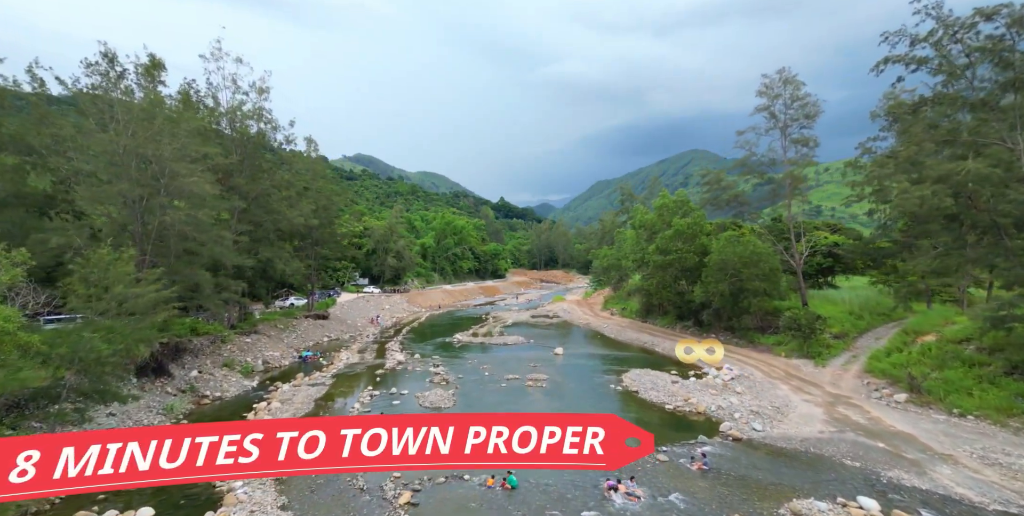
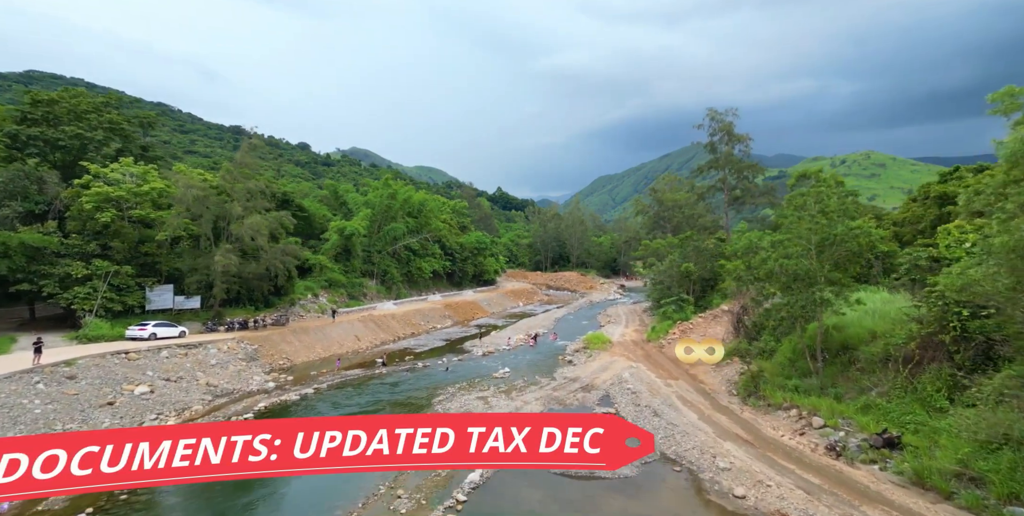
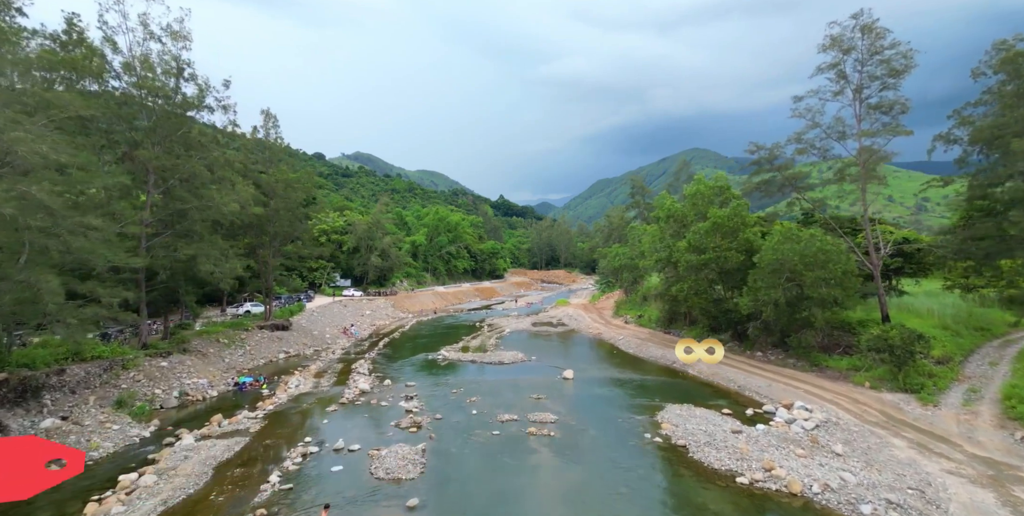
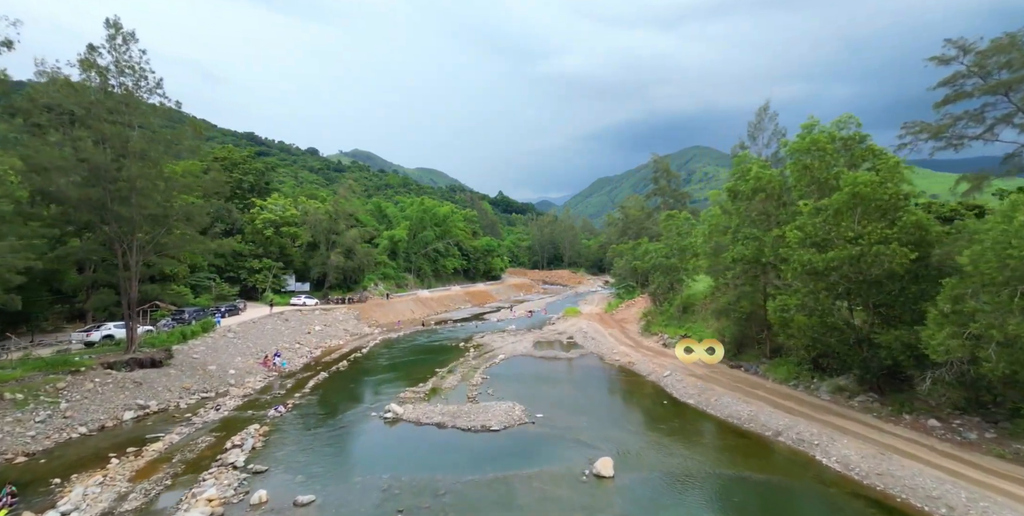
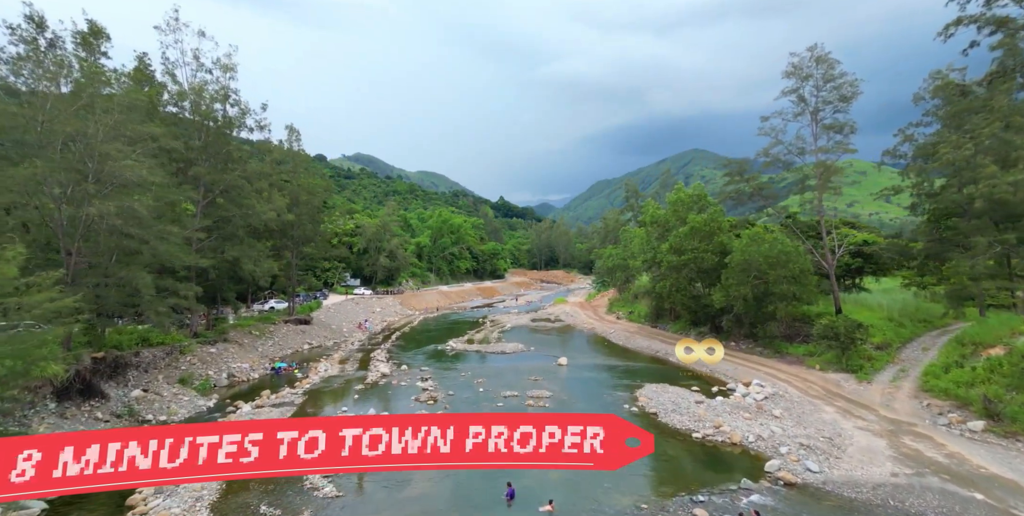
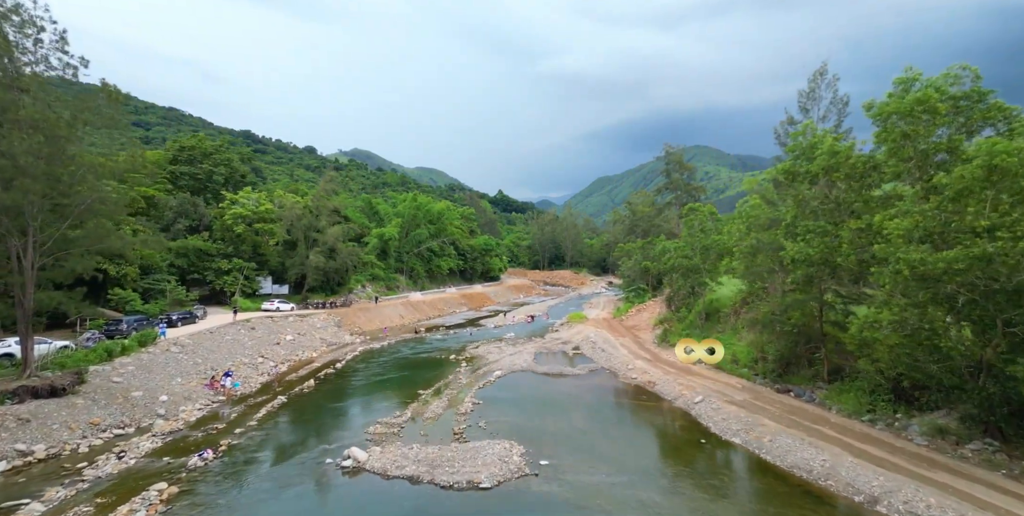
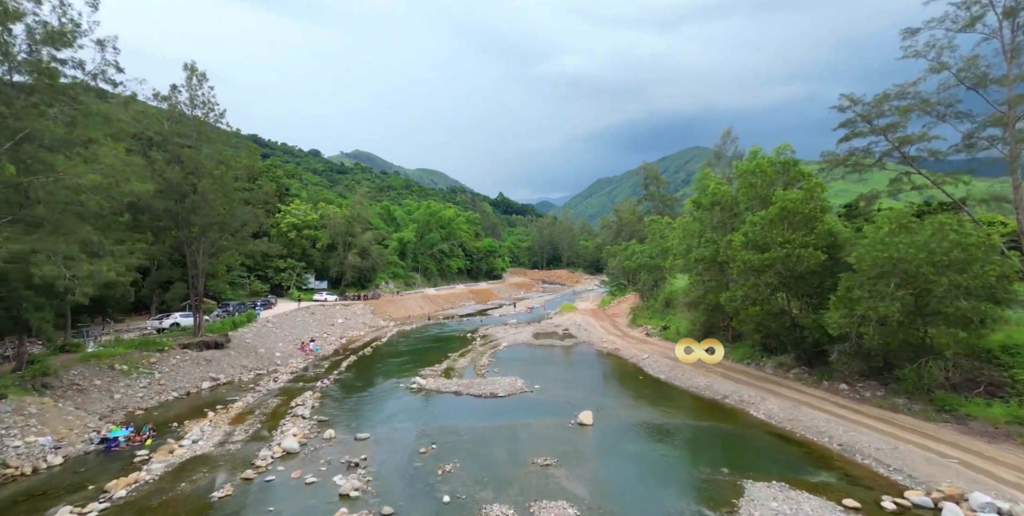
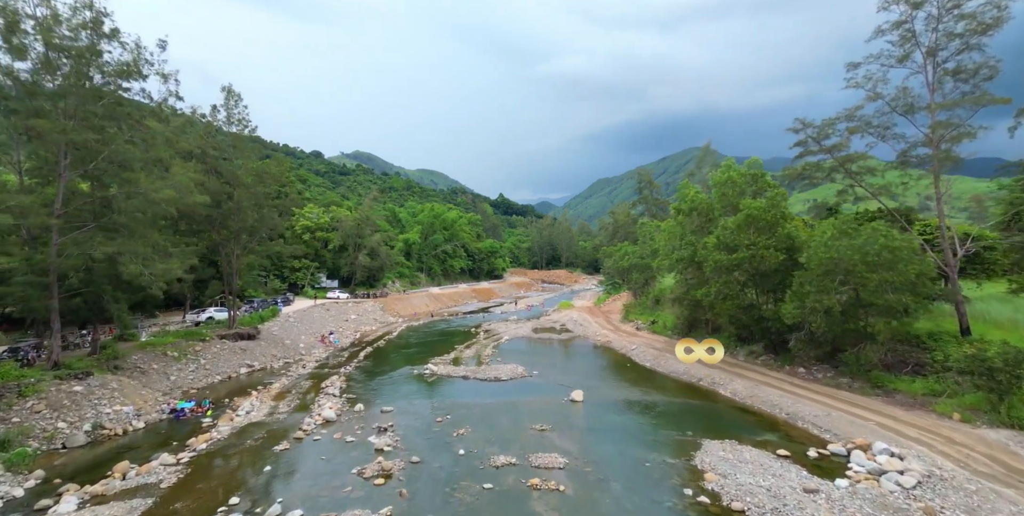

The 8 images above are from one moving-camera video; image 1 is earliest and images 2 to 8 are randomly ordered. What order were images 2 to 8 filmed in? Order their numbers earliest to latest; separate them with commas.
5, 3, 8, 7, 4, 6, 2
